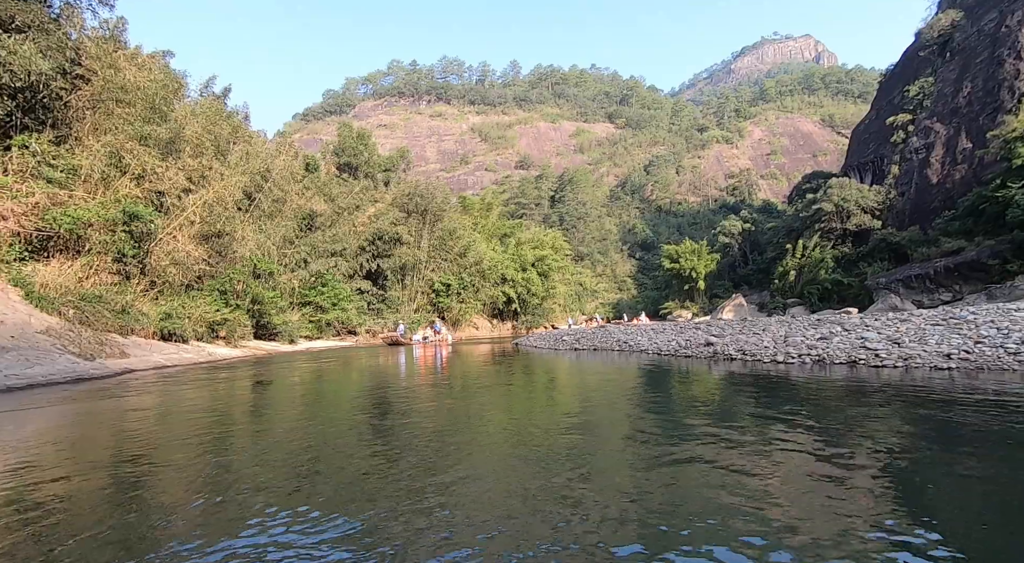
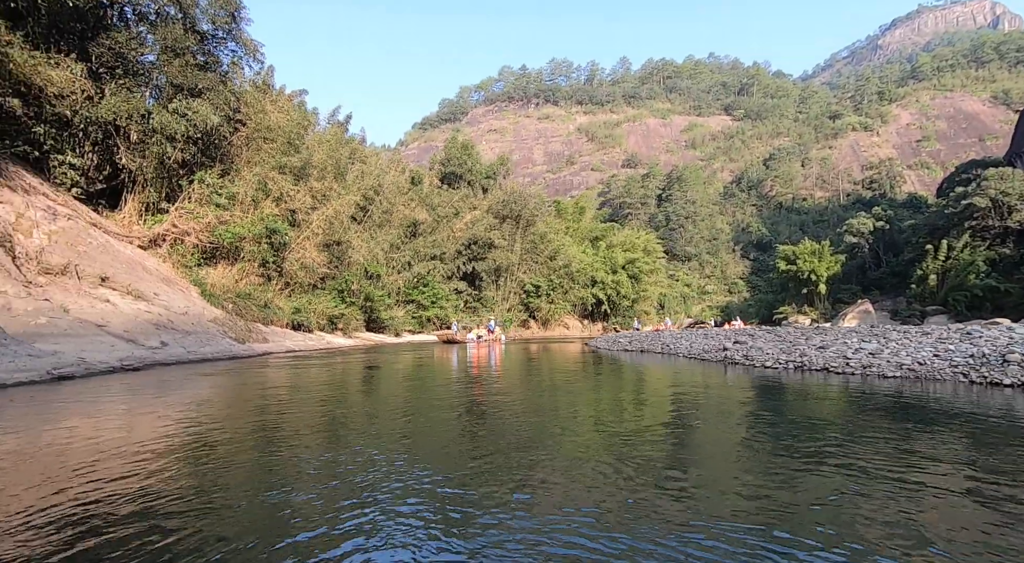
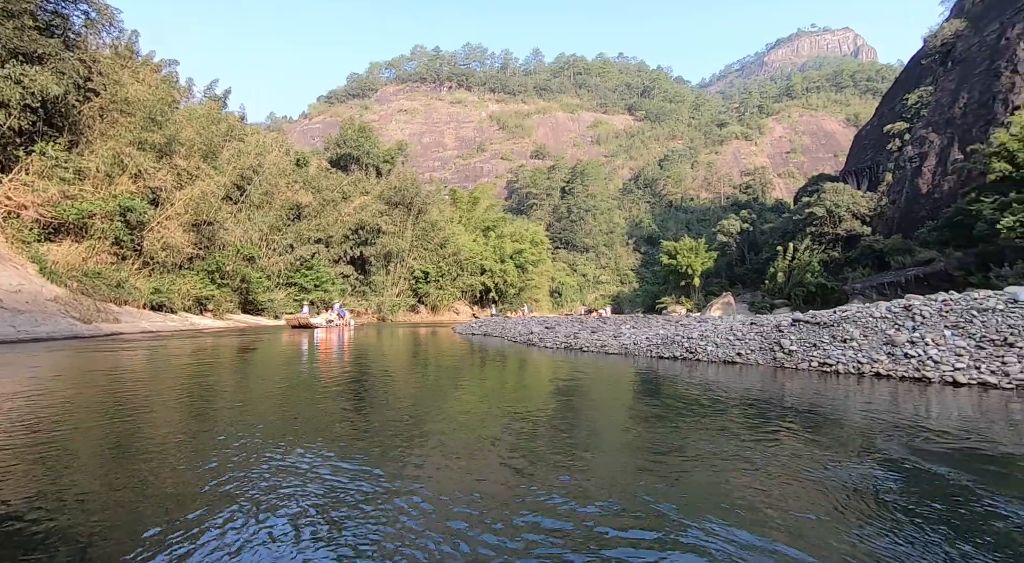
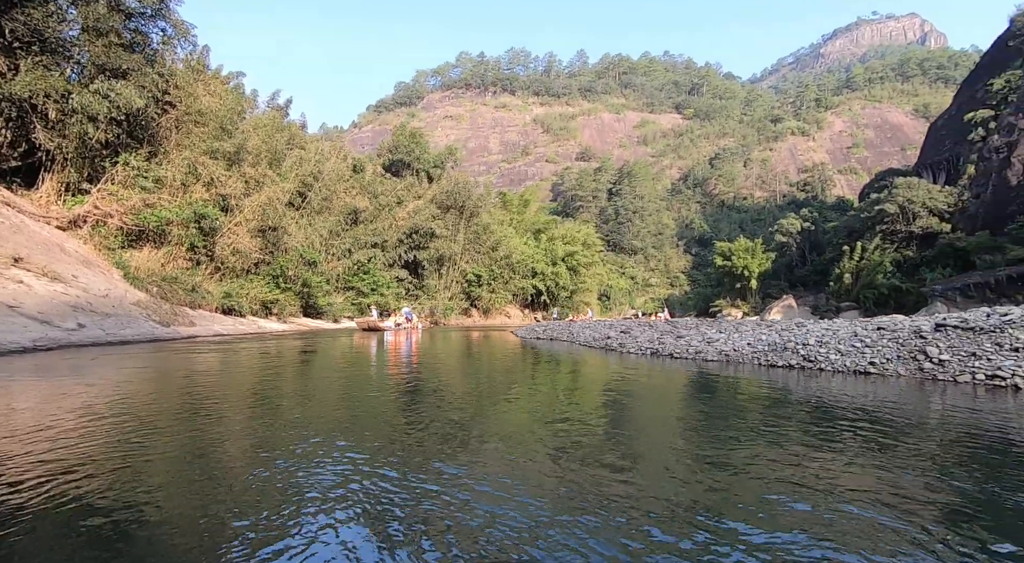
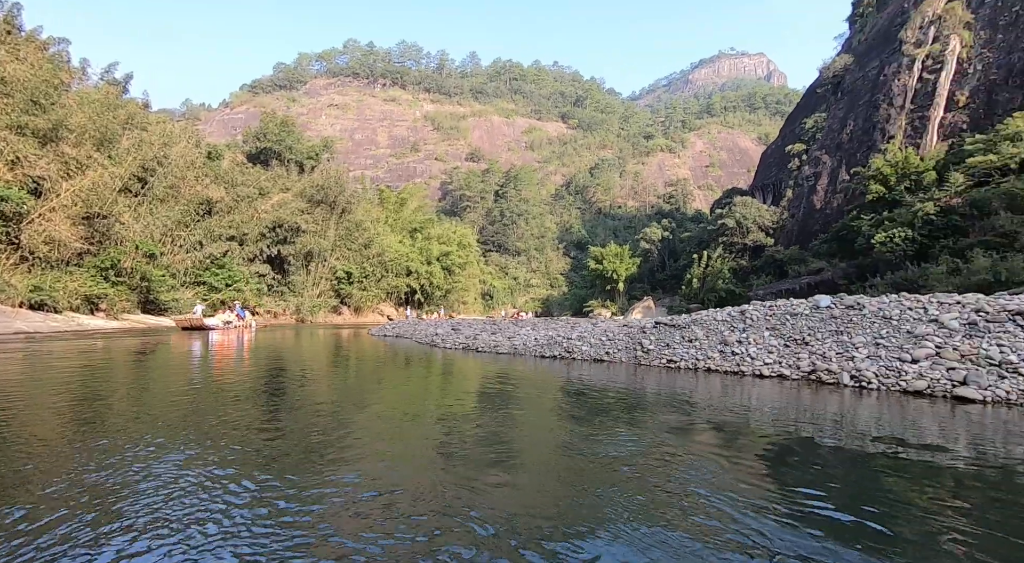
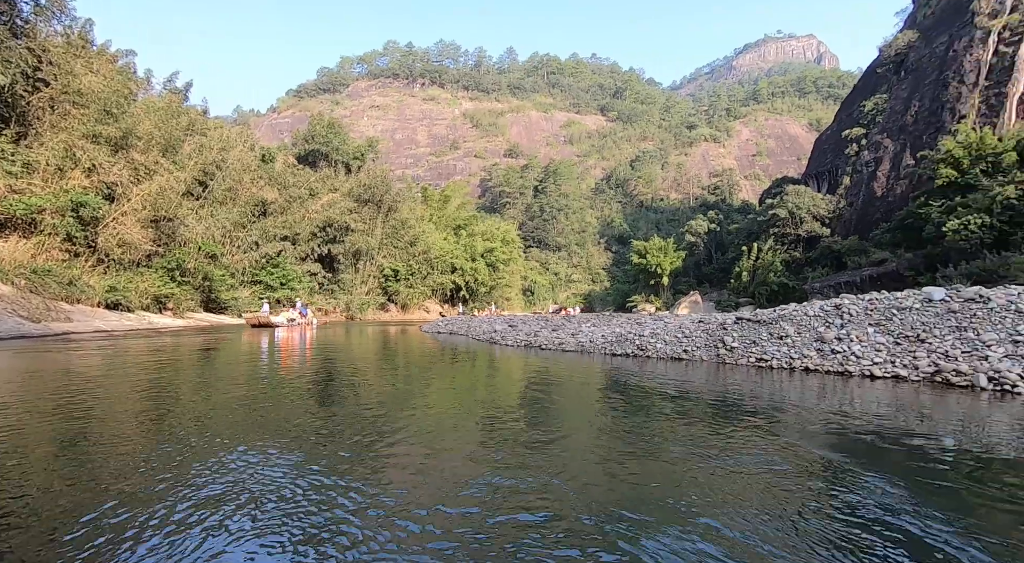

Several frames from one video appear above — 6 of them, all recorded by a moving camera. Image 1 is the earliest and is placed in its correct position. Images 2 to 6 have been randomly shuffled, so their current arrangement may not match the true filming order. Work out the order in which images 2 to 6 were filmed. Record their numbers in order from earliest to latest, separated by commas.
2, 4, 3, 6, 5
